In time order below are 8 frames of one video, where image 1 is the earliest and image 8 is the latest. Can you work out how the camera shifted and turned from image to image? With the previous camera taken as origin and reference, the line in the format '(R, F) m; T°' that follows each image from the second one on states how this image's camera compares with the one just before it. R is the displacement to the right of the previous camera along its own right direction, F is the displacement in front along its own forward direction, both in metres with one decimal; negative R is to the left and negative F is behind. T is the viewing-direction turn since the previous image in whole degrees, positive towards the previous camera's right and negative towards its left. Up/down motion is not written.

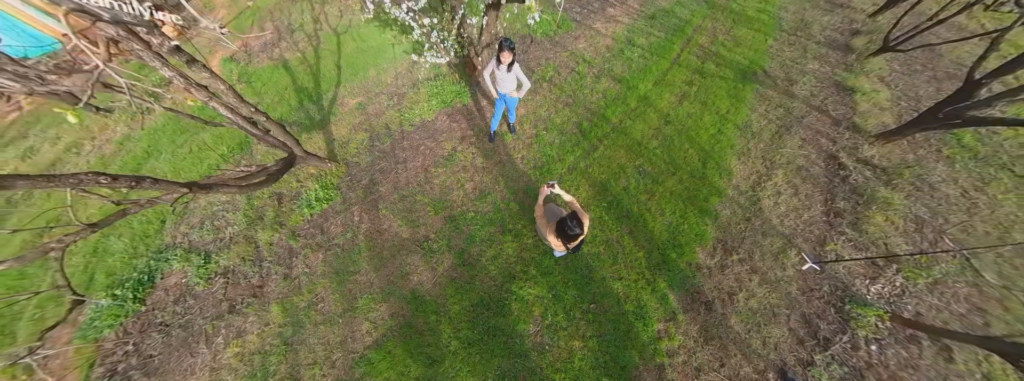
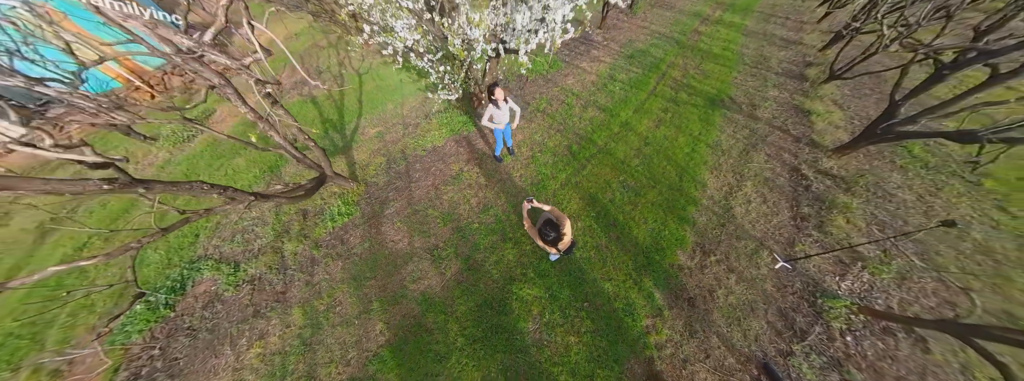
(0.0, -0.5) m; 0°
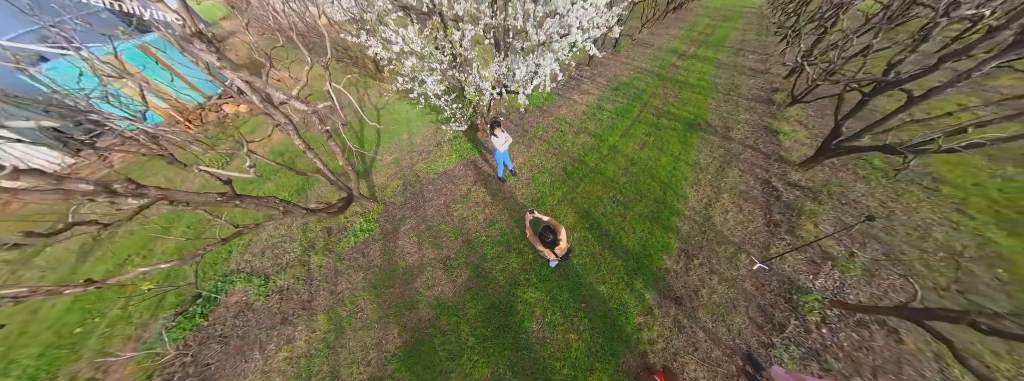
(0.0, -0.5) m; 0°
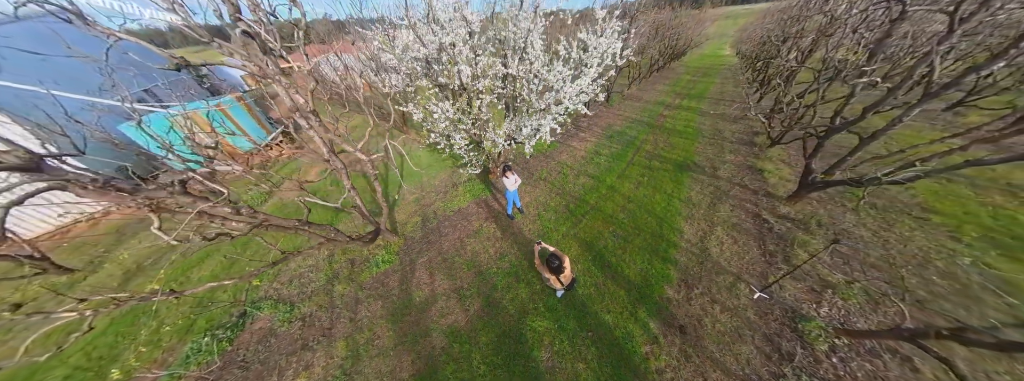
(0.0, -0.6) m; -2°
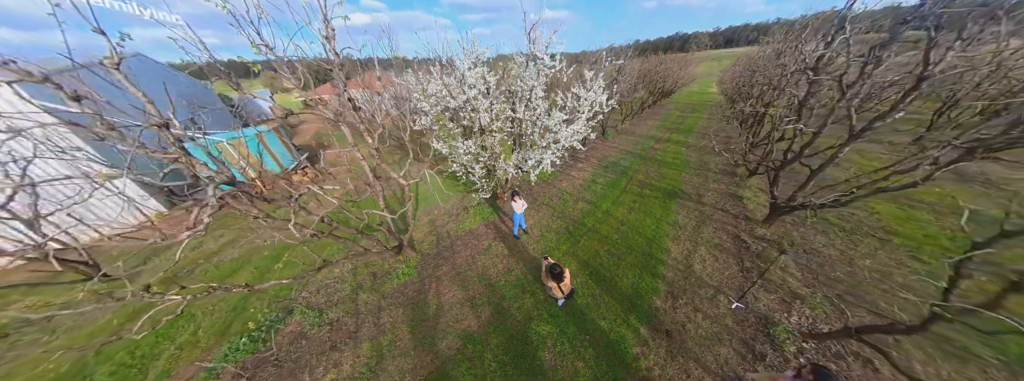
(-0.1, -0.8) m; -1°
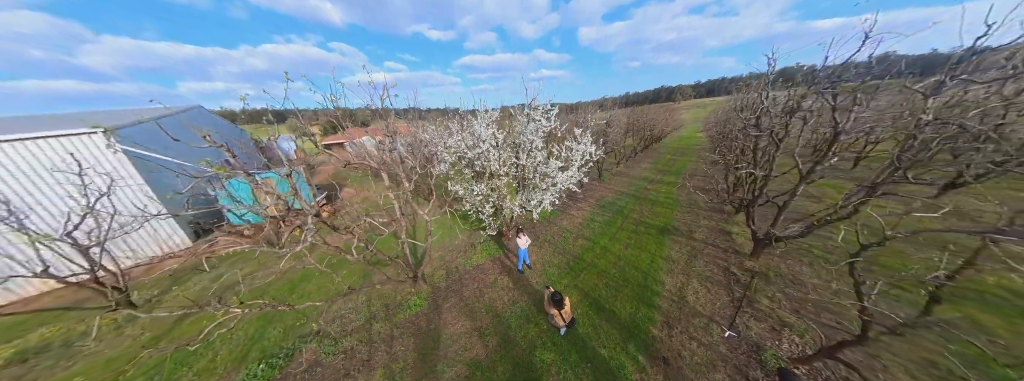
(-0.1, -0.8) m; -1°
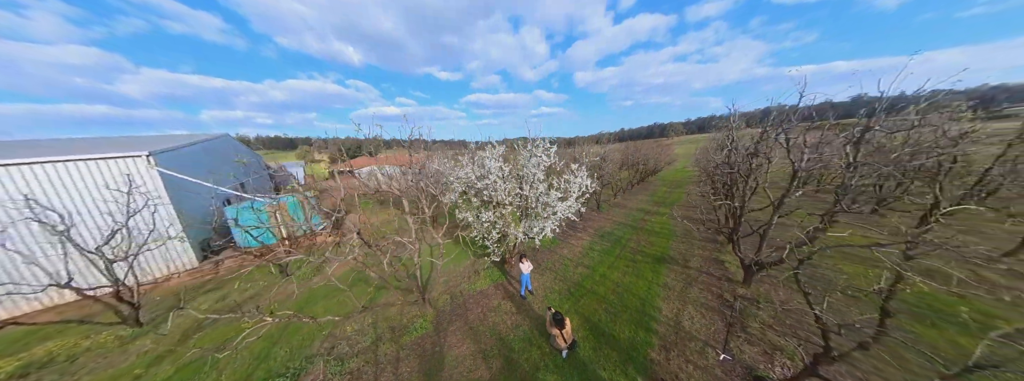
(-0.2, -0.7) m; 0°
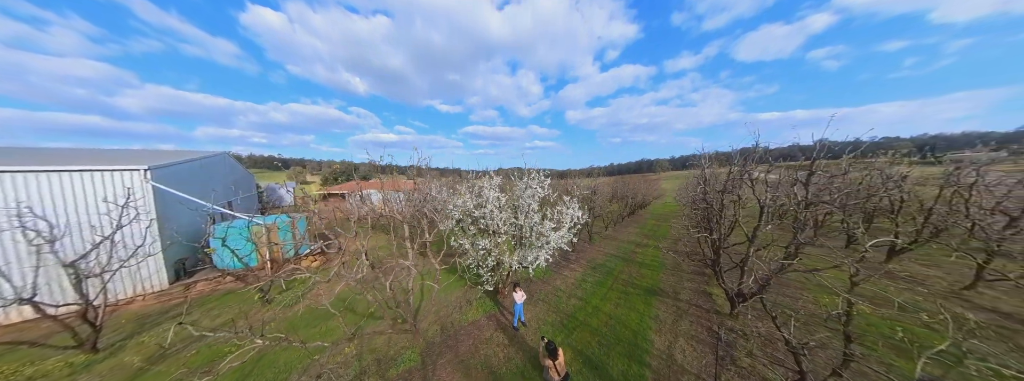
(-0.1, -0.4) m; +2°
